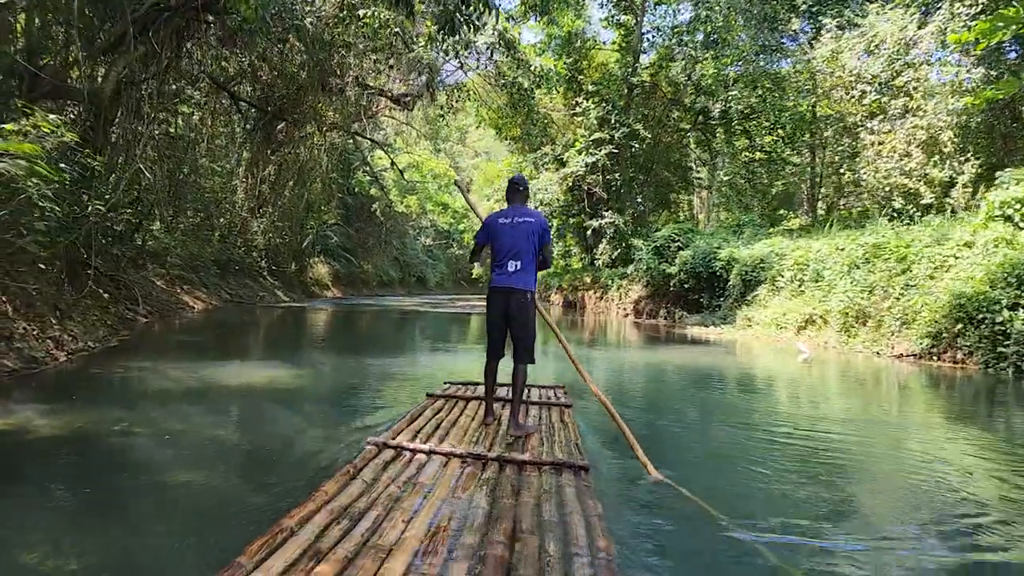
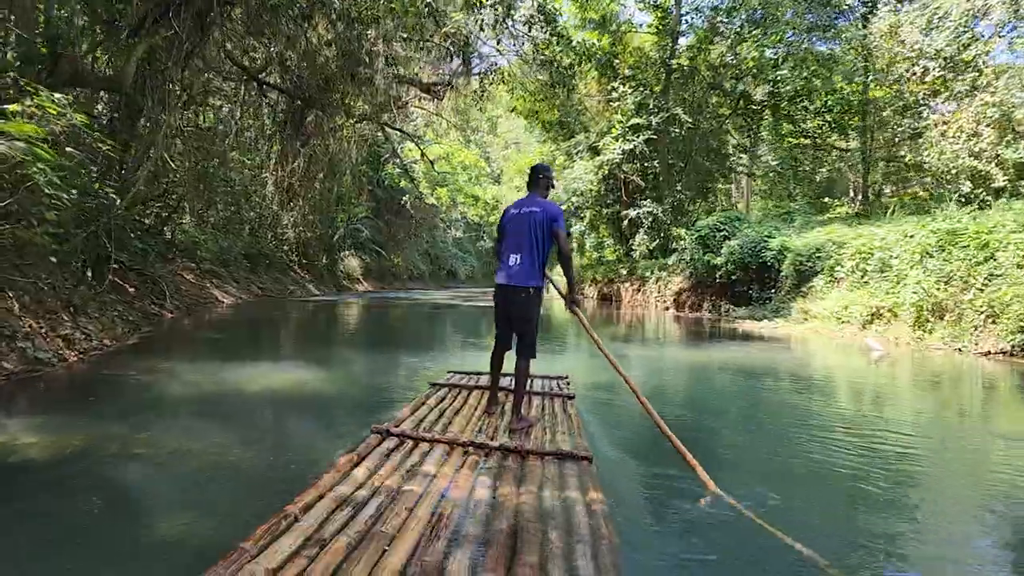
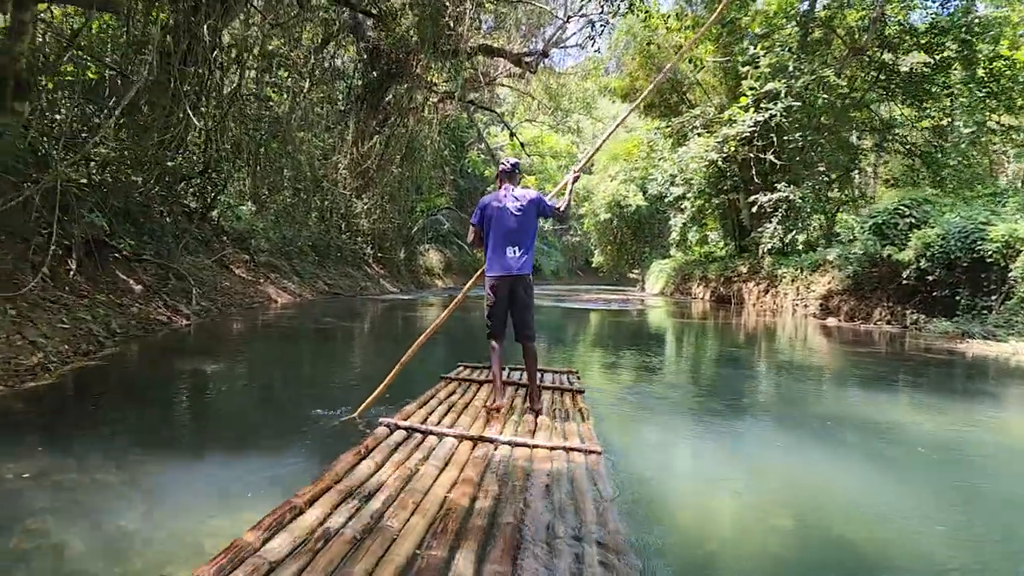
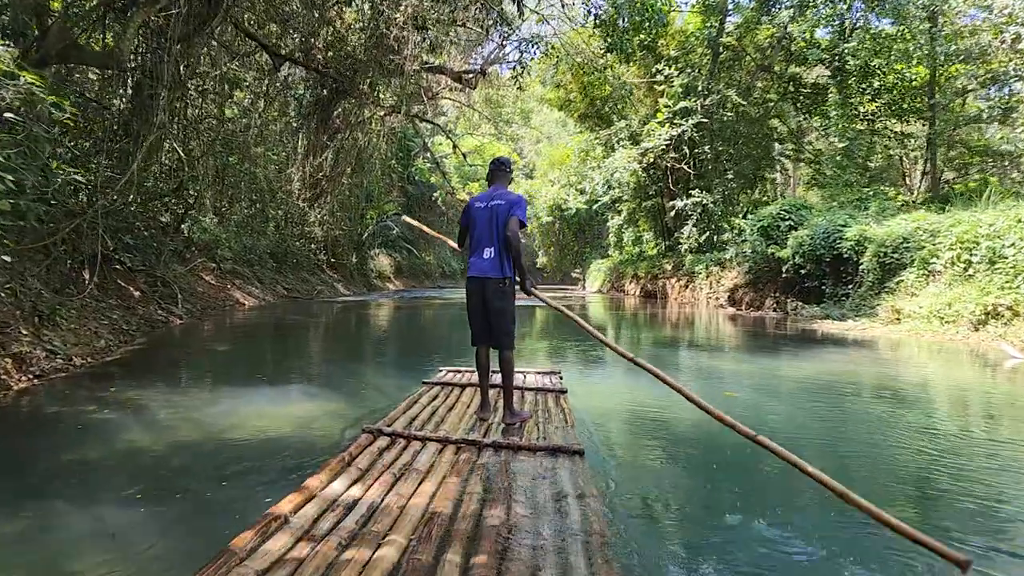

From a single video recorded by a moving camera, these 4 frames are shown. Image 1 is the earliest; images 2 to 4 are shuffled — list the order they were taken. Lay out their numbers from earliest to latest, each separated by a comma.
2, 4, 3
